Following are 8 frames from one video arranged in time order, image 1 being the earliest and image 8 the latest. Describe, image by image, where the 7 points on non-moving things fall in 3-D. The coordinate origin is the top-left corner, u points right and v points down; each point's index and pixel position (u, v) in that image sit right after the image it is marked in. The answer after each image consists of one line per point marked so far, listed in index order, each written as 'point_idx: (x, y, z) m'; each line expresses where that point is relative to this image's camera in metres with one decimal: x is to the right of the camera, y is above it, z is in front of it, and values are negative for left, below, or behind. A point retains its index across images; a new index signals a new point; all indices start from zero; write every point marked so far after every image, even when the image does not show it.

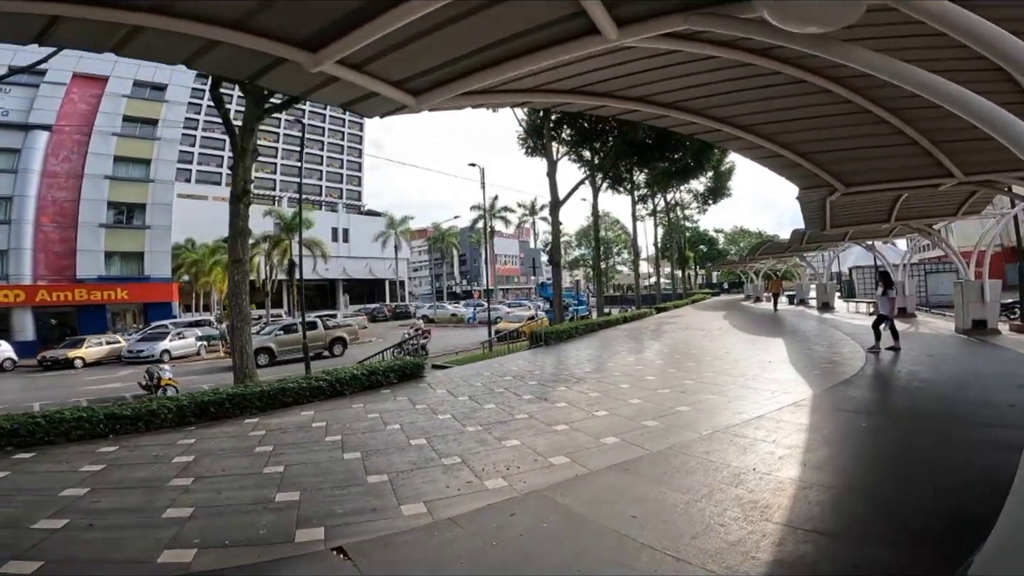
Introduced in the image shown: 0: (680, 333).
0: (+5.5, -1.4, +16.9) m
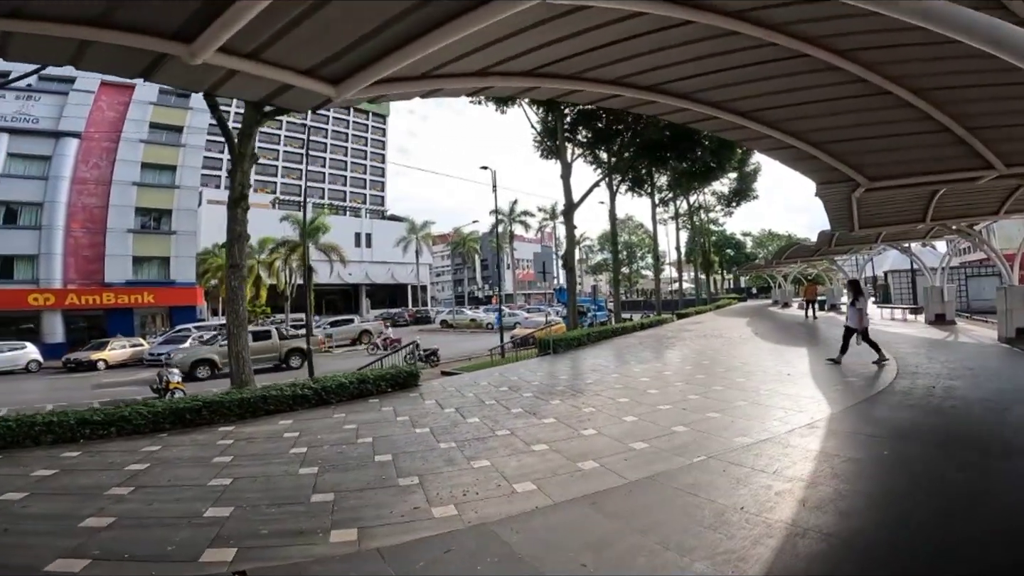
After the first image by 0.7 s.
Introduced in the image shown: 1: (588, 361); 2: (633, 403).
0: (+5.8, -1.6, +16.2) m
1: (+1.9, -1.8, +13.1) m
2: (+1.6, -1.5, +7.0) m
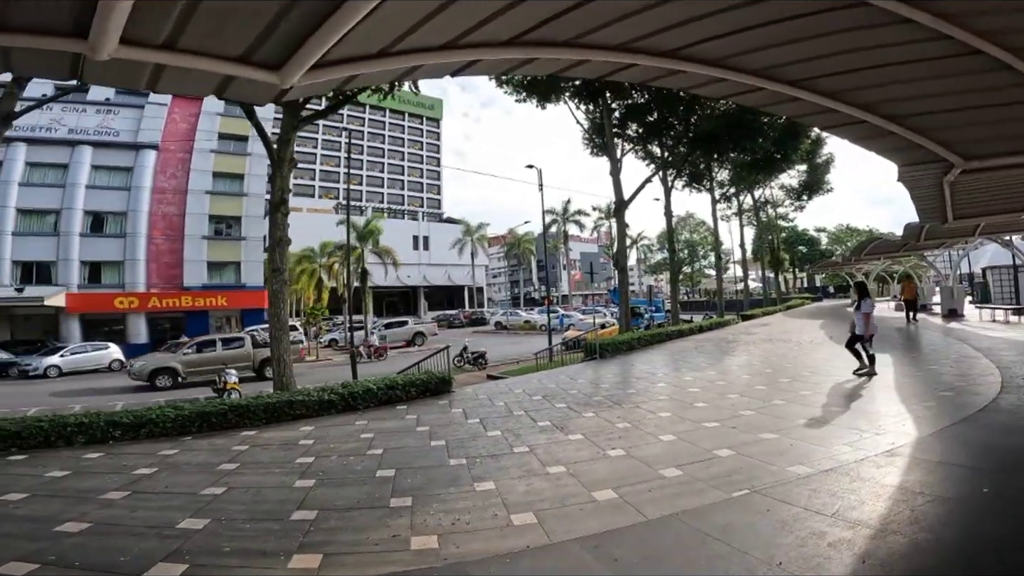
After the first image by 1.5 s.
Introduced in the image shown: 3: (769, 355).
0: (+7.1, -1.6, +14.9) m
1: (+2.9, -1.8, +12.3) m
2: (+1.9, -1.5, +6.3) m
3: (+6.1, -1.6, +12.5) m
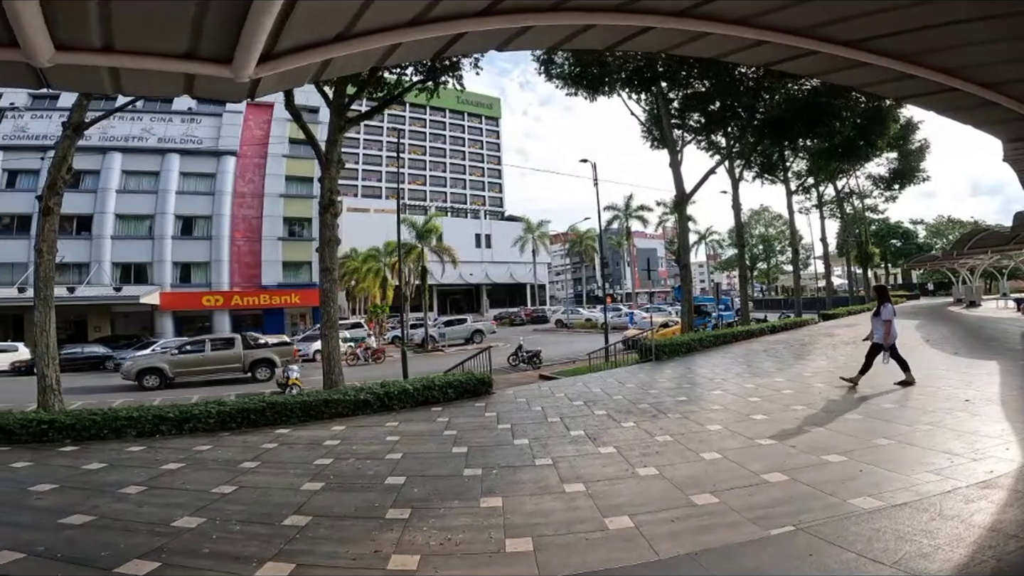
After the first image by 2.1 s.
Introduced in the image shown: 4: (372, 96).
0: (+8.5, -1.5, +13.6) m
1: (+4.0, -1.8, +11.6) m
2: (+2.3, -1.5, +5.7) m
3: (+7.2, -1.5, +11.3) m
4: (-3.2, +4.3, +12.2) m
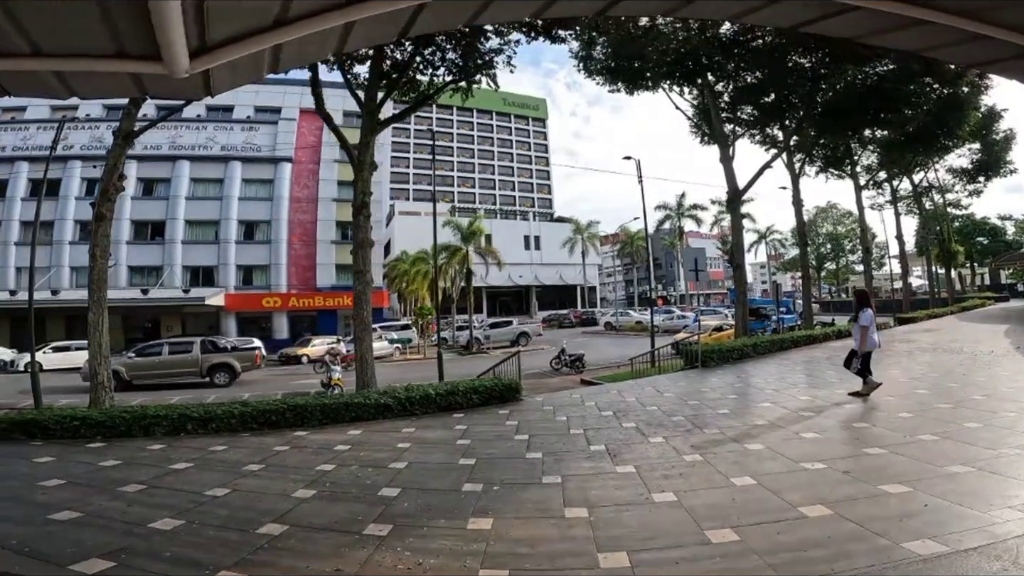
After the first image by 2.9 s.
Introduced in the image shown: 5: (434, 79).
0: (+9.3, -1.6, +12.3) m
1: (+4.7, -1.8, +10.7) m
2: (+2.4, -1.5, +5.1) m
3: (+7.9, -1.5, +10.2) m
4: (-2.4, +4.3, +12.2) m
5: (-1.8, +4.6, +11.8) m
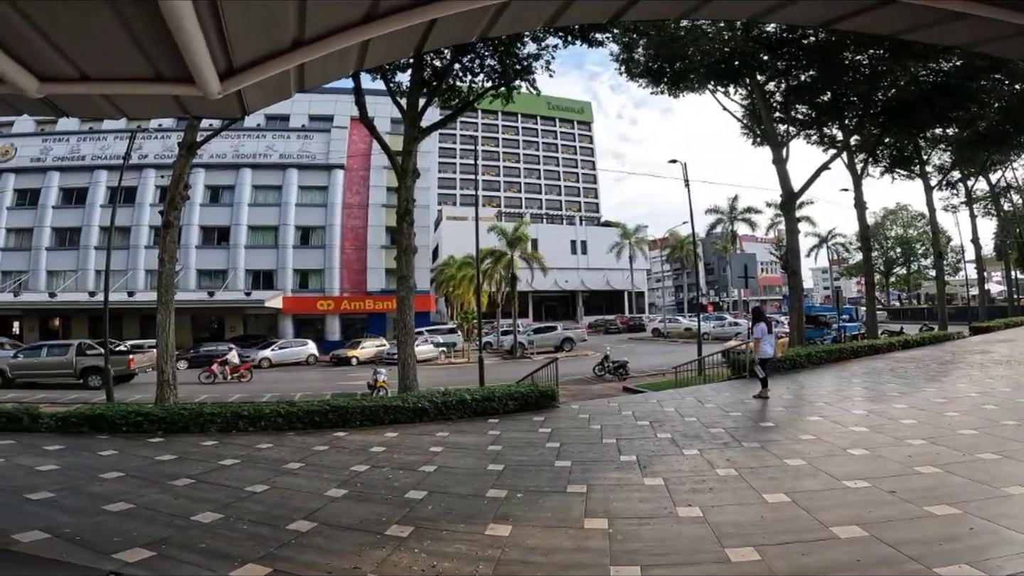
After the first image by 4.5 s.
0: (+10.2, -1.7, +11.5) m
1: (+5.4, -1.9, +10.3) m
2: (+2.7, -1.6, +4.9) m
3: (+8.6, -1.7, +9.5) m
4: (-1.4, +4.2, +12.4) m
5: (-0.8, +4.5, +11.9) m
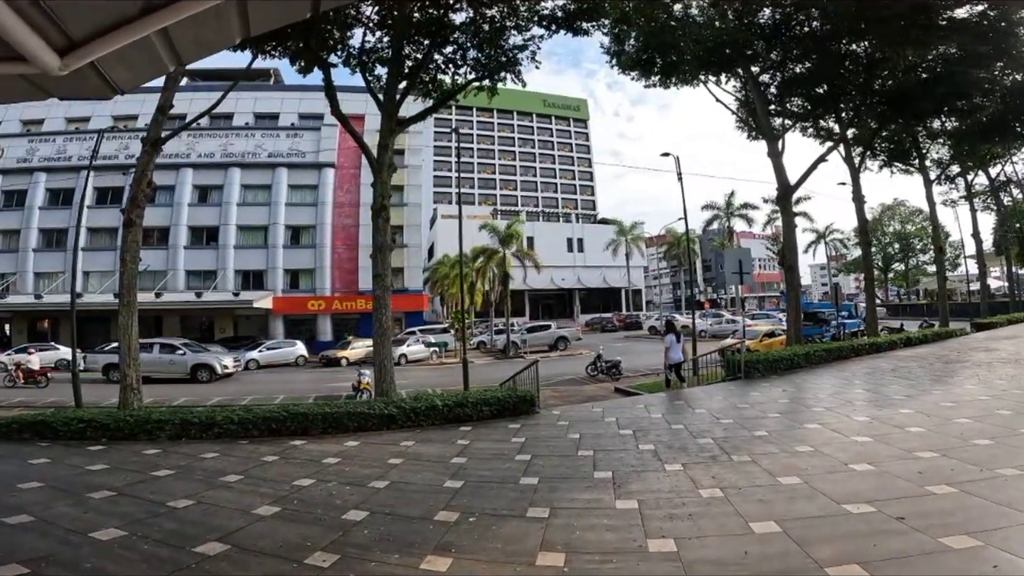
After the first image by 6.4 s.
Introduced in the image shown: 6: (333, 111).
0: (+9.9, -1.6, +10.9) m
1: (+5.1, -1.9, +9.7) m
2: (+2.3, -1.6, +4.3) m
3: (+8.2, -1.6, +8.9) m
4: (-1.8, +4.2, +11.8) m
5: (-1.2, +4.5, +11.4) m
6: (-3.6, +3.5, +10.6) m
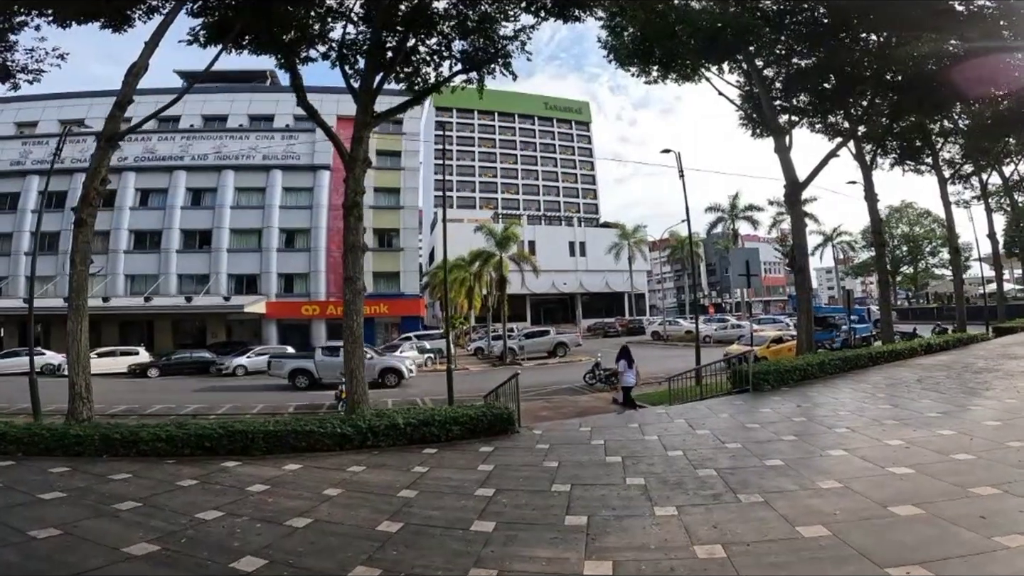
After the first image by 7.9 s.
0: (+9.6, -1.7, +9.9) m
1: (+4.8, -1.9, +8.8) m
2: (+2.0, -1.6, +3.4) m
3: (+7.9, -1.6, +7.9) m
4: (-2.1, +4.1, +11.0) m
5: (-1.5, +4.5, +10.5) m
6: (-3.9, +3.5, +9.7) m
